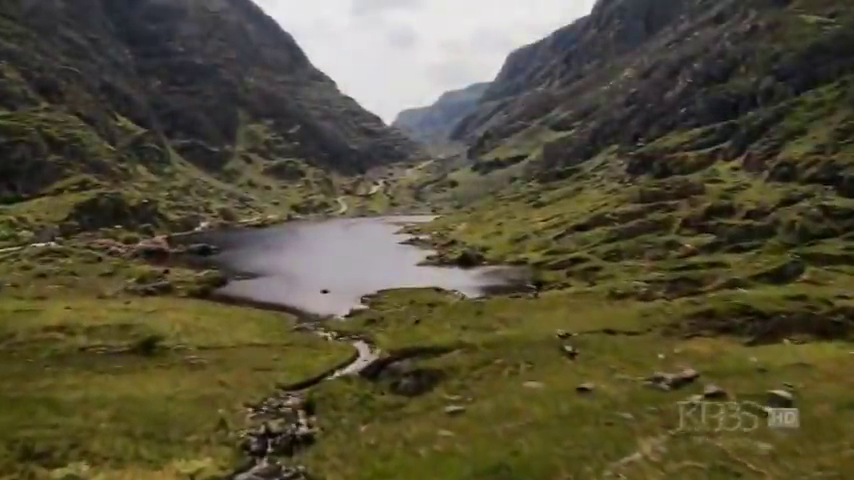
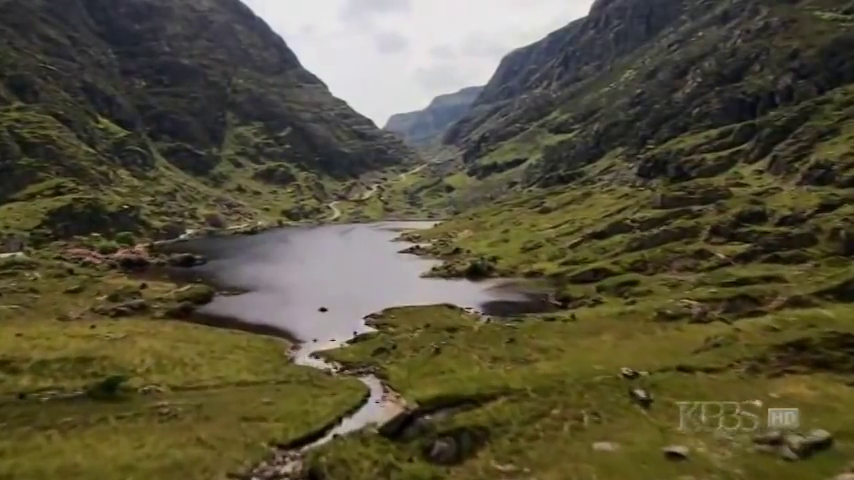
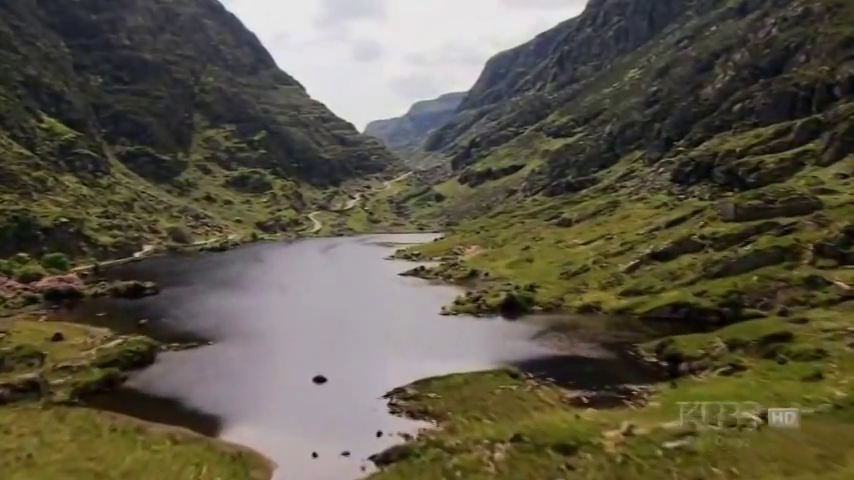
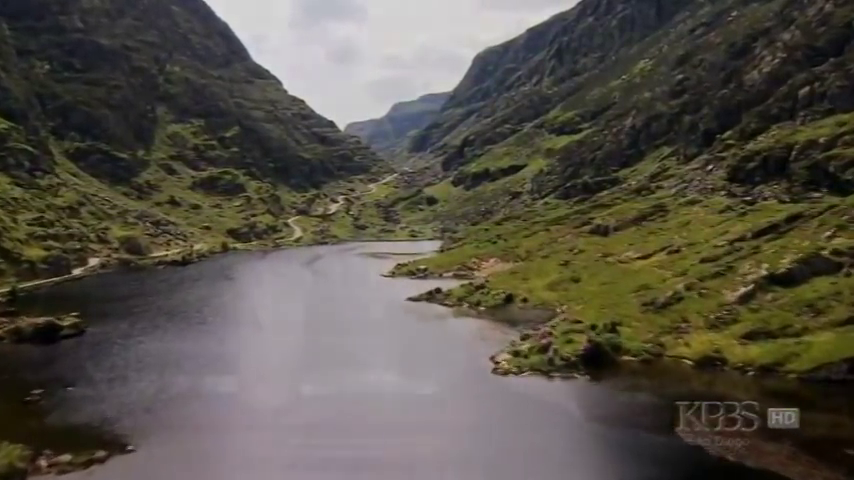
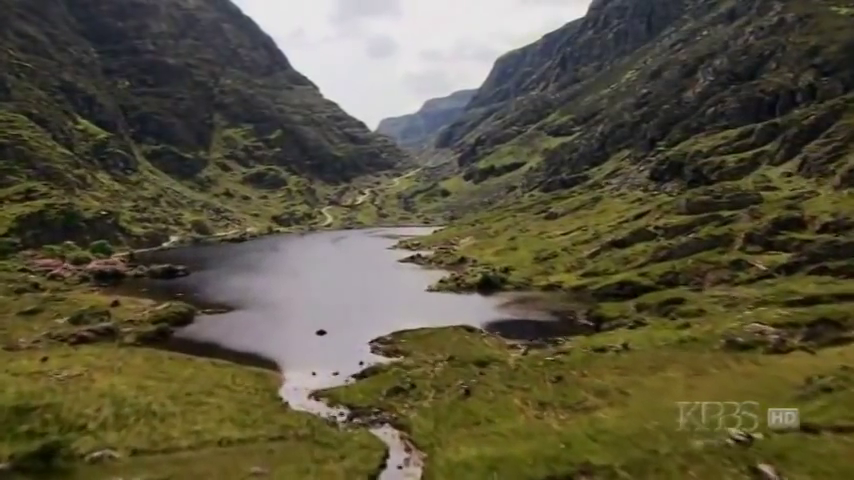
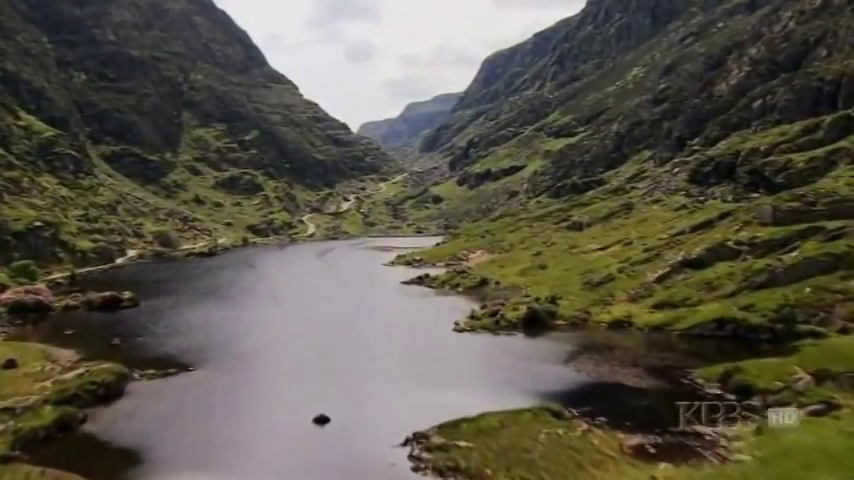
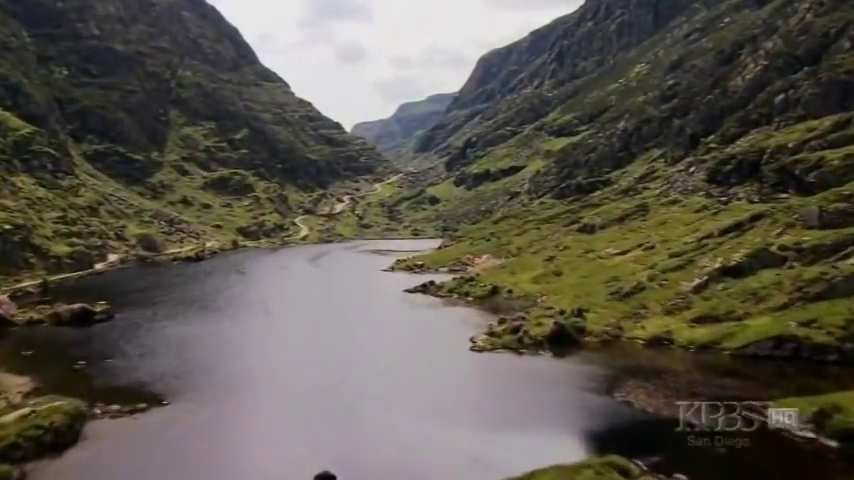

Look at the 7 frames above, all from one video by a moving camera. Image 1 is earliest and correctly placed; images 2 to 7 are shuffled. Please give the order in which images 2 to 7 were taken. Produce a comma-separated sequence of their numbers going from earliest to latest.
2, 5, 3, 6, 7, 4
